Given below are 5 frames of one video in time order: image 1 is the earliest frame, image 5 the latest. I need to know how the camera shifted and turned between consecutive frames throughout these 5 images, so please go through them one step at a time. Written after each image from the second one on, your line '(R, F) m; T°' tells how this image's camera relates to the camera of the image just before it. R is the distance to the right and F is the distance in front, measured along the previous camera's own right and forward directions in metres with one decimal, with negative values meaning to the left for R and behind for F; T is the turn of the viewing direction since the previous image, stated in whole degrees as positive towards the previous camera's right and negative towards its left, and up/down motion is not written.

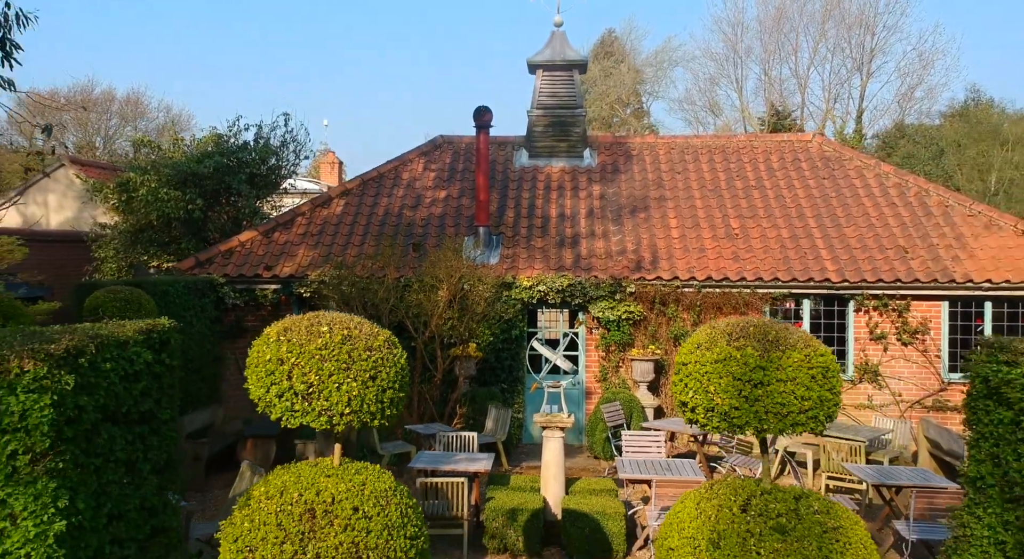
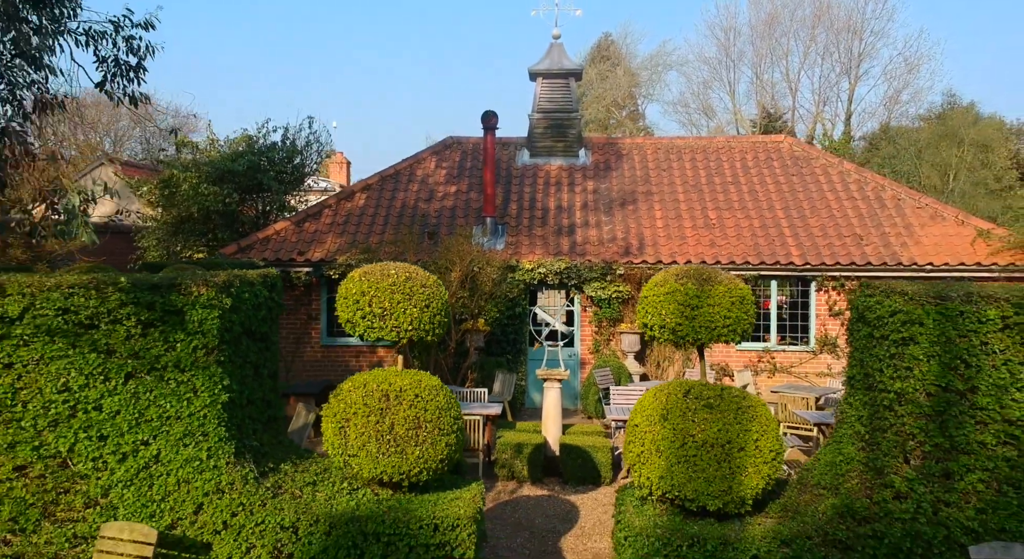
(-0.1, -1.9) m; 0°
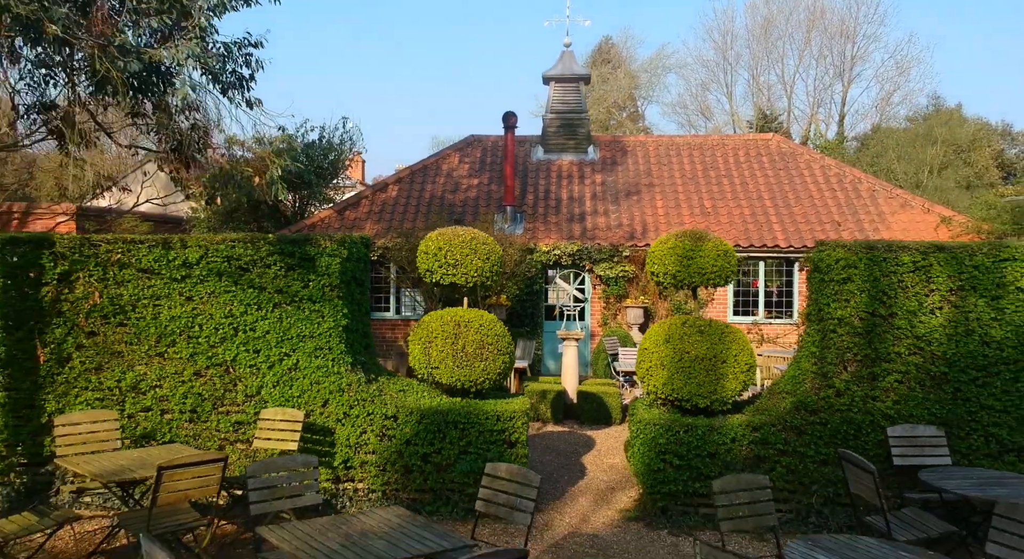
(-0.4, -2.0) m; 0°
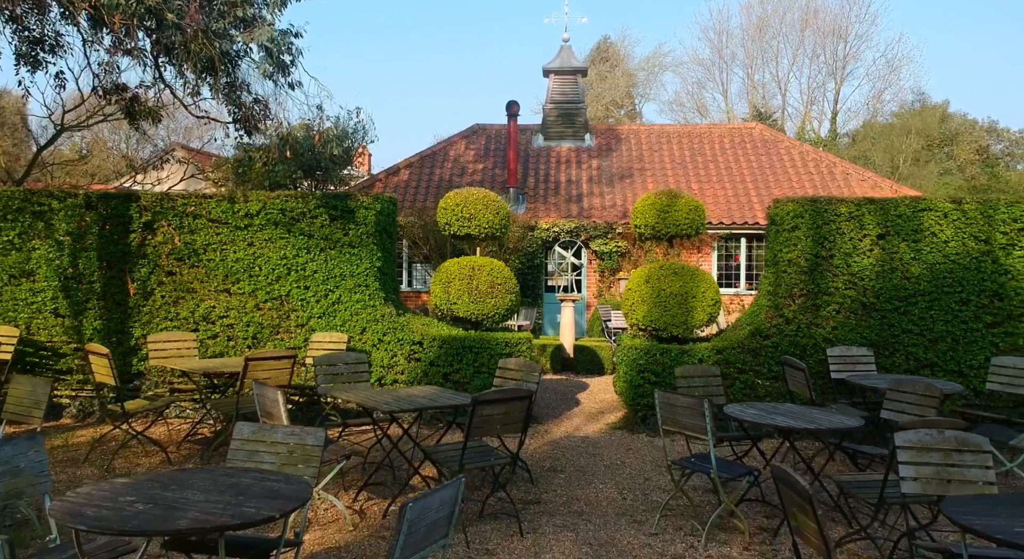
(-0.1, -1.6) m; 0°
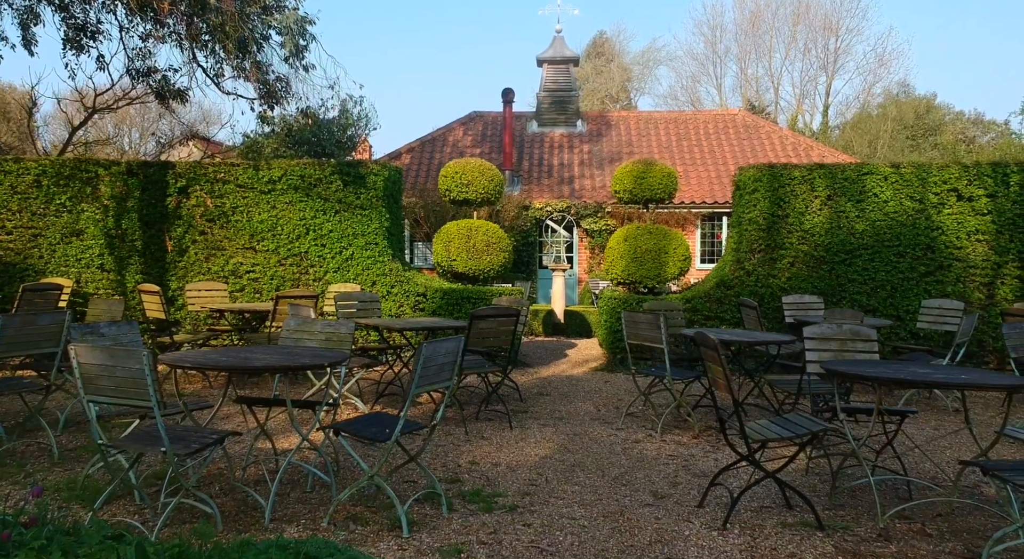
(+0.1, -1.2) m; 0°
